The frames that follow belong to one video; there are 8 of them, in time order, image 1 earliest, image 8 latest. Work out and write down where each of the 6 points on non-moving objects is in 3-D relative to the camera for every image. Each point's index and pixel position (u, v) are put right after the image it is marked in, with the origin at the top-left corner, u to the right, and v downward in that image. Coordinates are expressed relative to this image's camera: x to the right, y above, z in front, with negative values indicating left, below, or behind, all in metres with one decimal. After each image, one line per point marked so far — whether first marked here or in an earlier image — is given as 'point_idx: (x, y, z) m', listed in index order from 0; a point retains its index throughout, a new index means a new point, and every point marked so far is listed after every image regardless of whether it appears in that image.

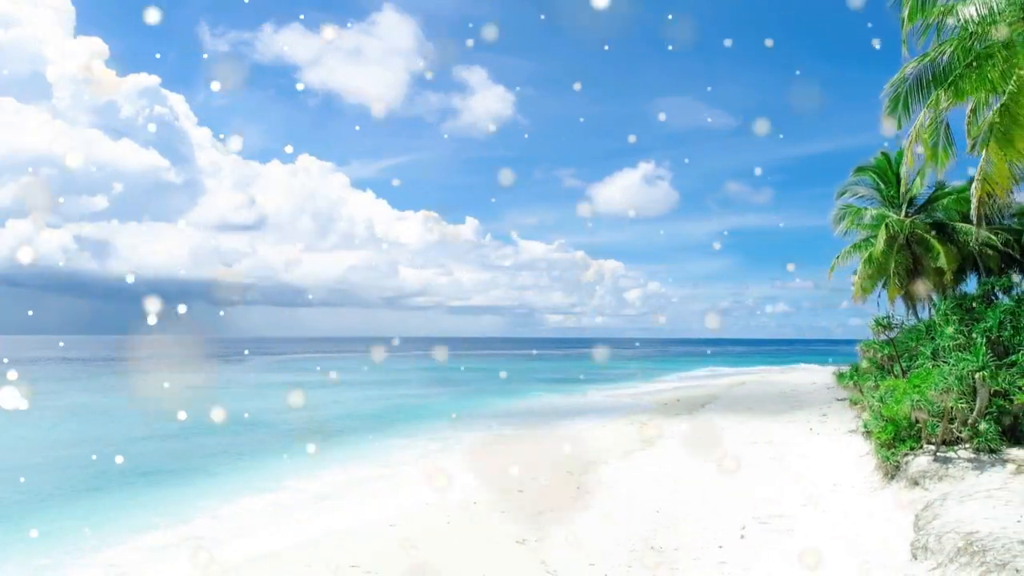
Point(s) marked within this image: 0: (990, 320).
0: (+10.6, -0.7, +12.2) m
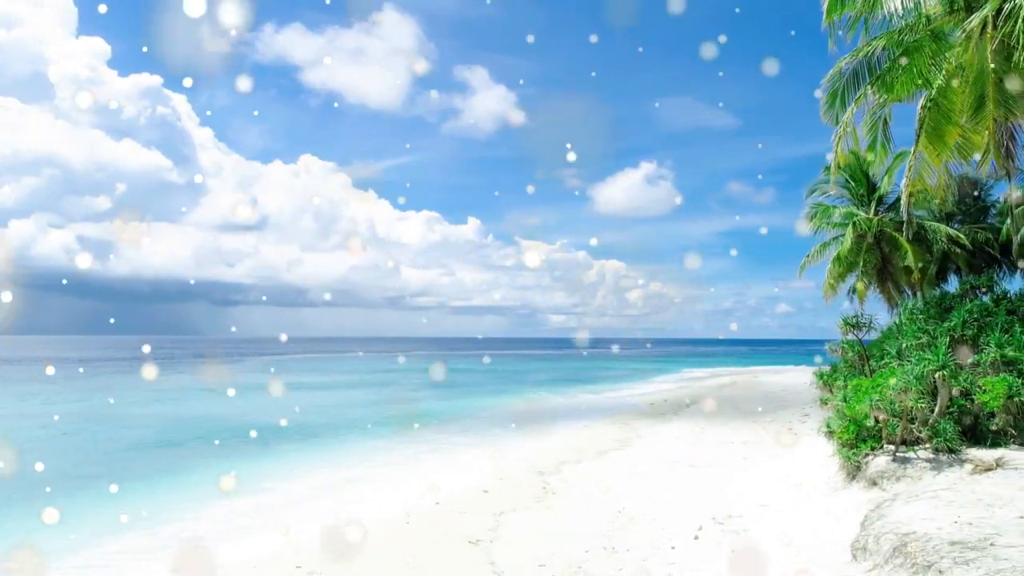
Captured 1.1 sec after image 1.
0: (+9.8, -0.7, +12.1) m
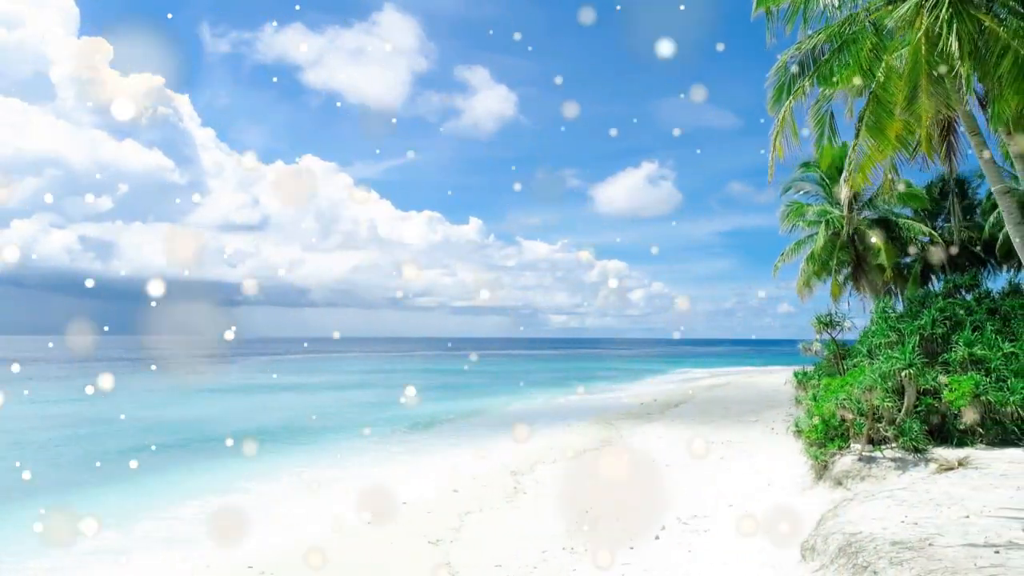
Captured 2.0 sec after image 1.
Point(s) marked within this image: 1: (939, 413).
0: (+9.0, -0.7, +12.0) m
1: (+8.3, -2.4, +10.6) m
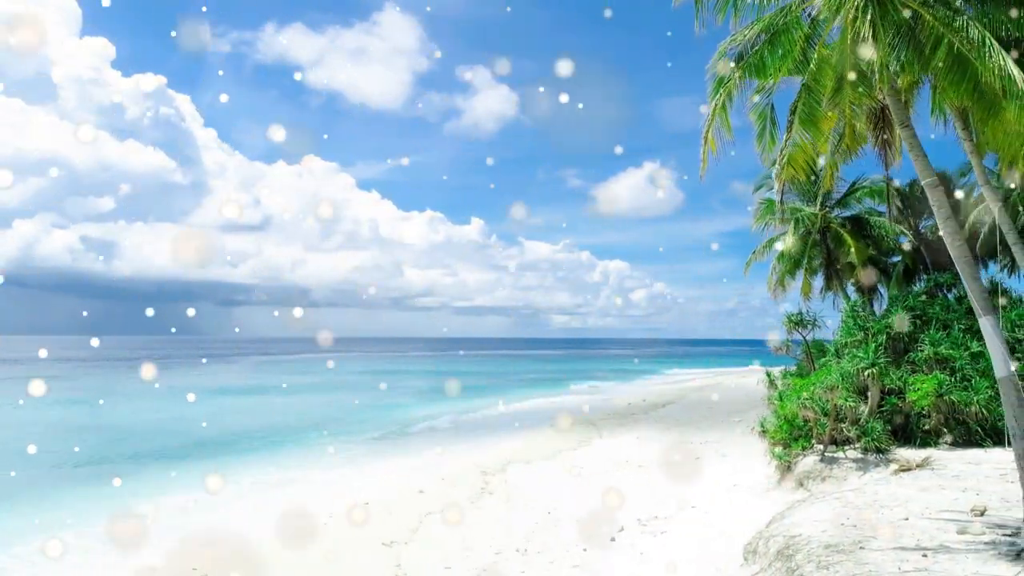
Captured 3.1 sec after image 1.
0: (+8.2, -0.6, +11.9) m
1: (+7.5, -2.4, +10.4) m
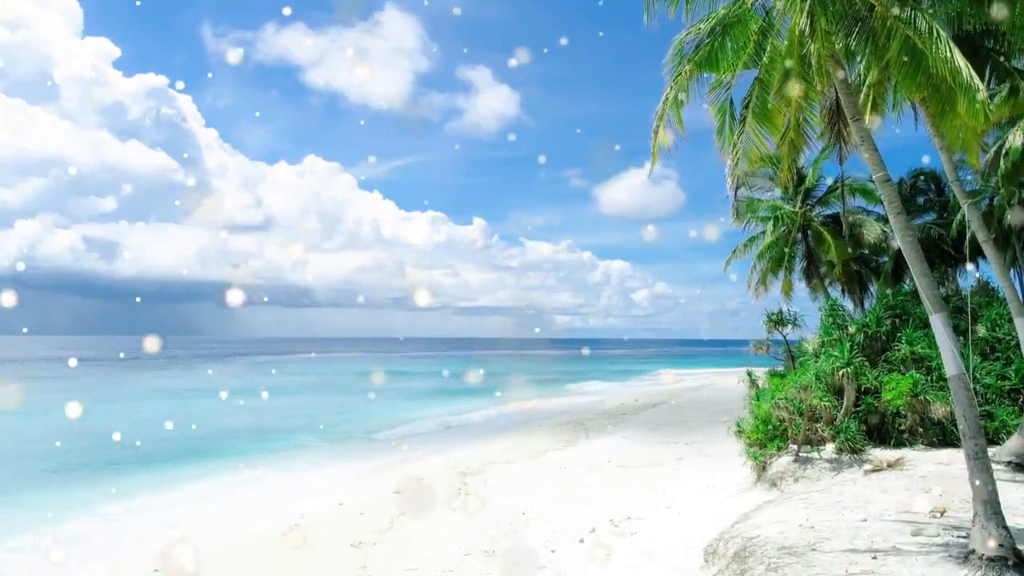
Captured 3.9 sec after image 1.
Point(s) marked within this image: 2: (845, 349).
0: (+7.7, -0.6, +11.8) m
1: (+6.9, -2.4, +10.3) m
2: (+6.6, -1.2, +10.8) m
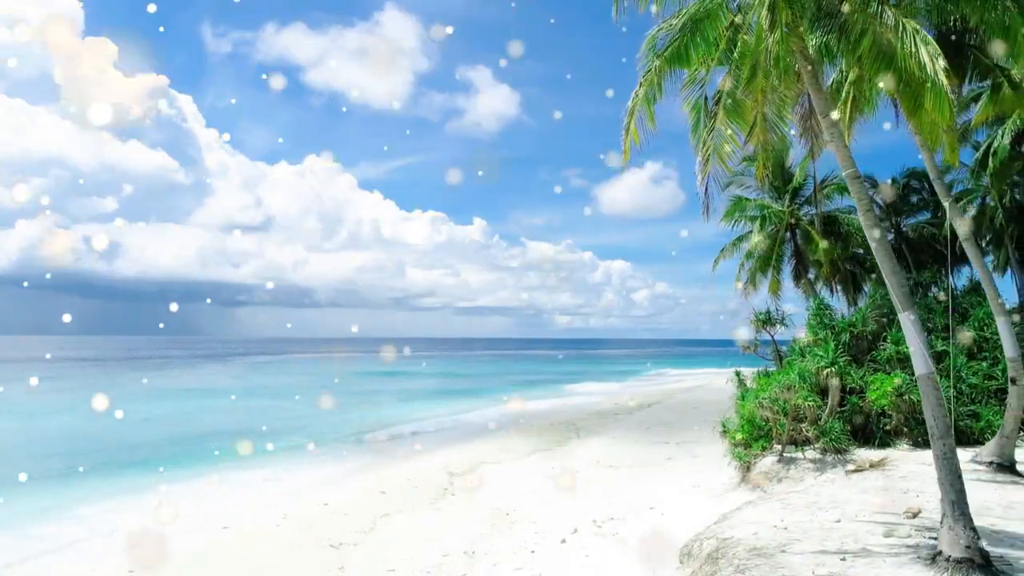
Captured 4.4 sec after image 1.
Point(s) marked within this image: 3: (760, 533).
0: (+7.4, -0.6, +11.7) m
1: (+6.6, -2.3, +10.3) m
2: (+6.3, -1.2, +10.8) m
3: (+2.8, -2.8, +6.2) m
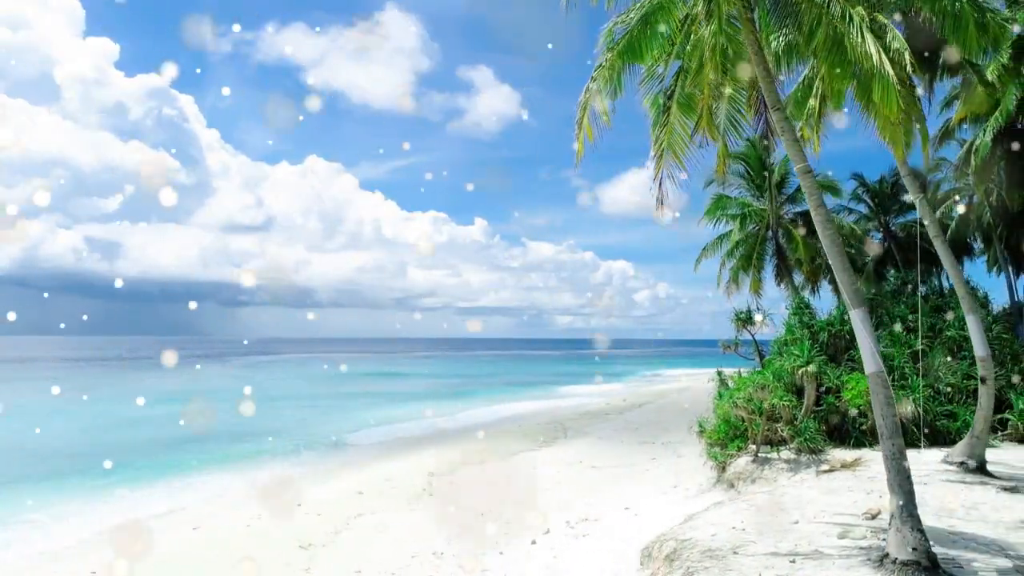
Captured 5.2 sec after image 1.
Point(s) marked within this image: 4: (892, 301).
0: (+6.9, -0.6, +11.6) m
1: (+6.1, -2.3, +10.2) m
2: (+5.8, -1.2, +10.7) m
3: (+2.3, -2.7, +6.1) m
4: (+9.2, 0.0, +13.2) m
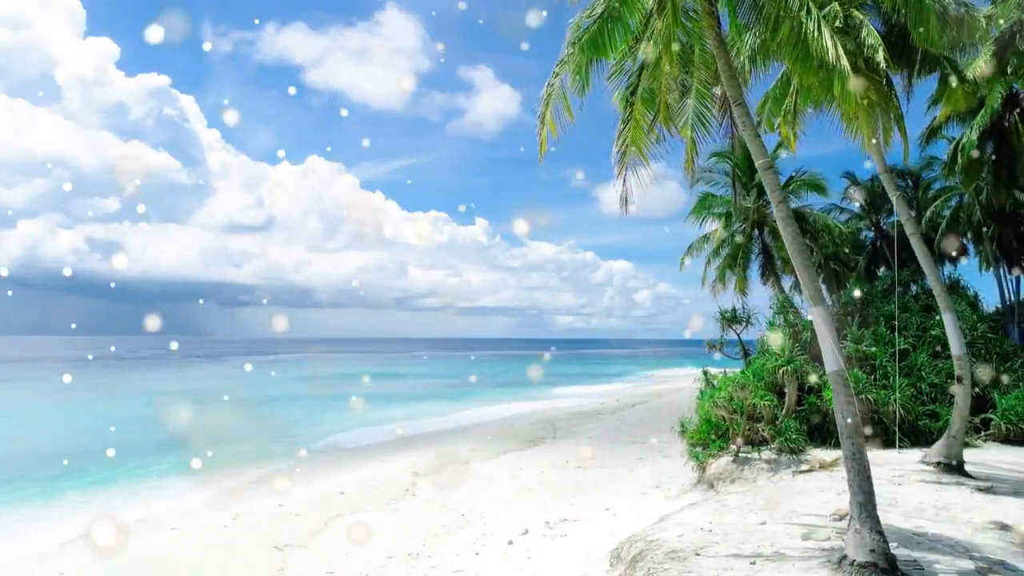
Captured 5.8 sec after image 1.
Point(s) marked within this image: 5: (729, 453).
0: (+6.5, -0.5, +11.5) m
1: (+5.7, -2.3, +10.1) m
2: (+5.4, -1.1, +10.6) m
3: (+1.9, -2.7, +6.0) m
4: (+8.8, 0.0, +13.1) m
5: (+3.9, -3.0, +9.9) m
